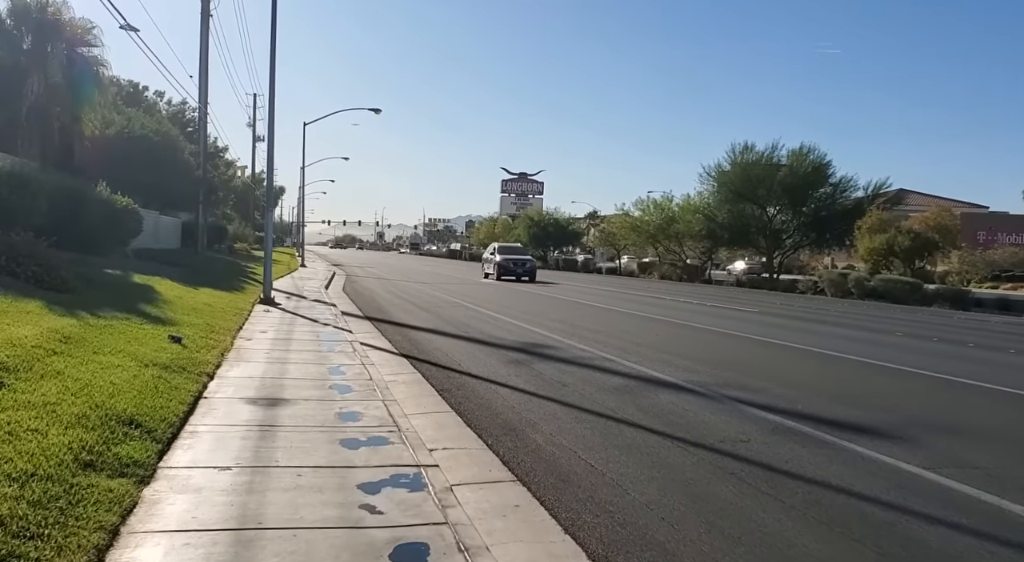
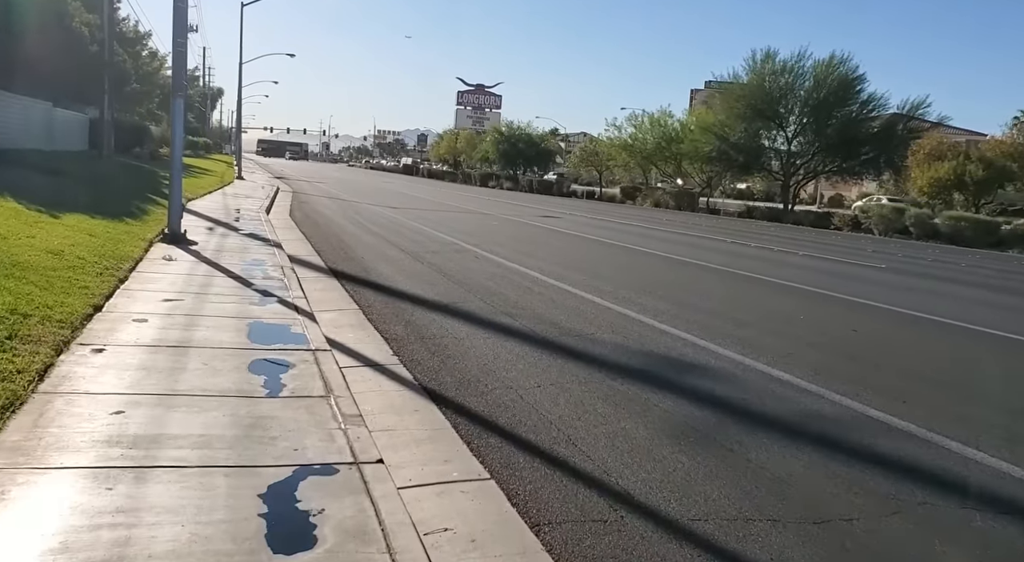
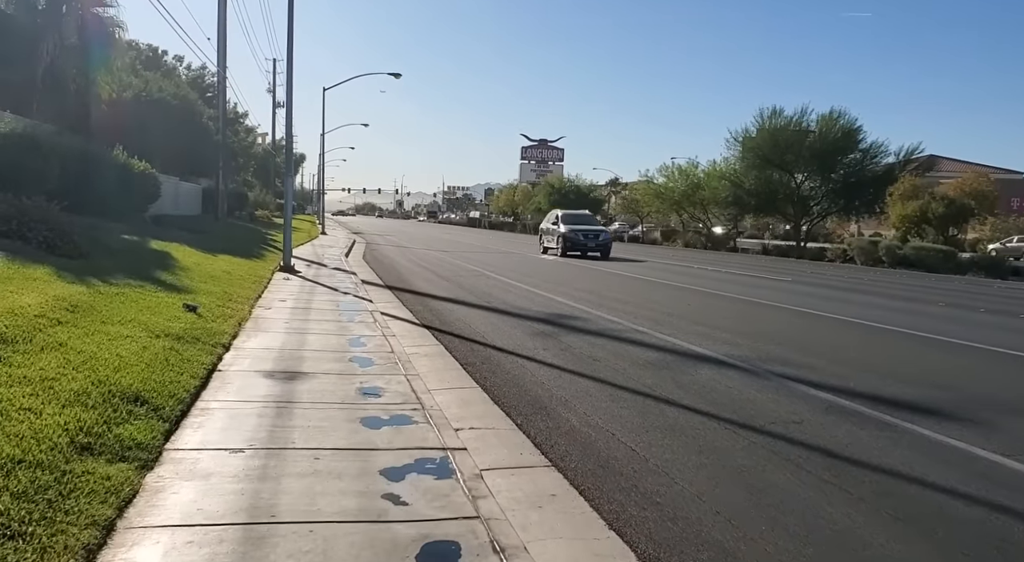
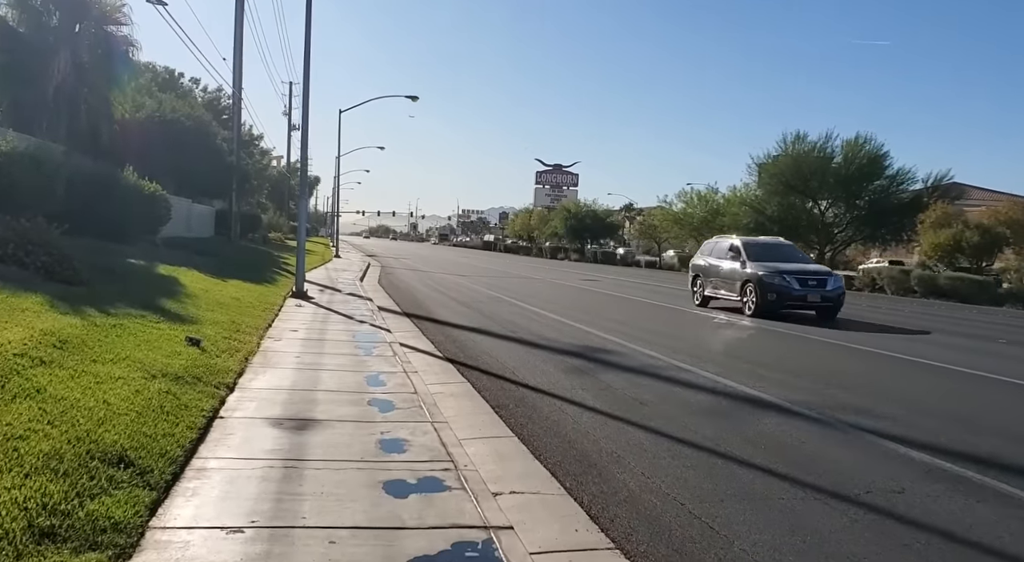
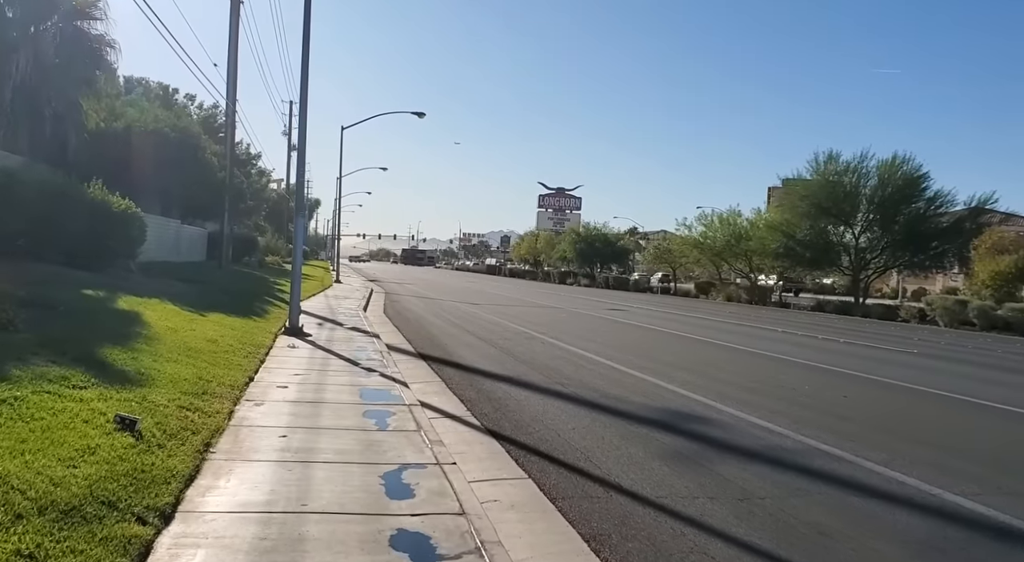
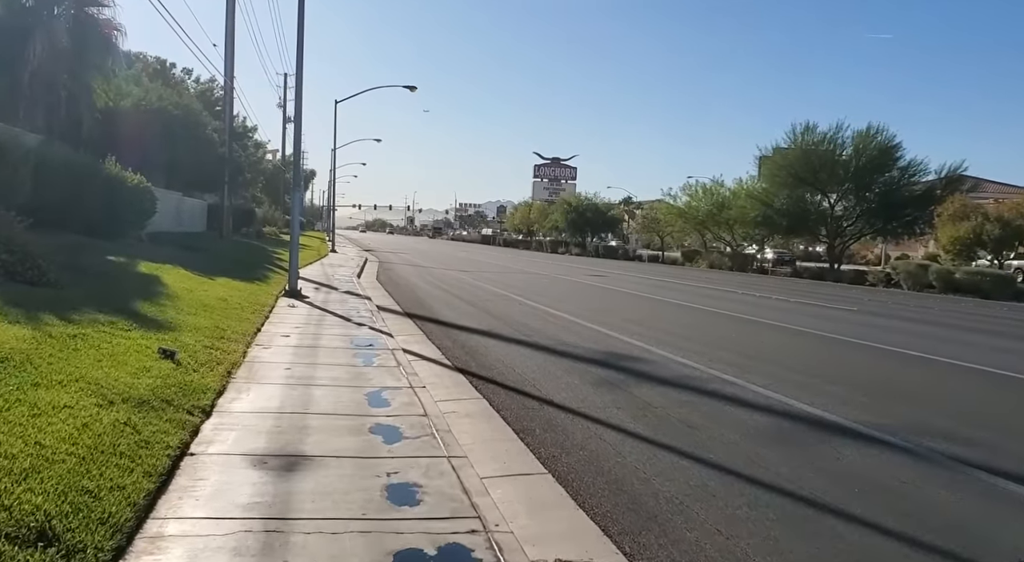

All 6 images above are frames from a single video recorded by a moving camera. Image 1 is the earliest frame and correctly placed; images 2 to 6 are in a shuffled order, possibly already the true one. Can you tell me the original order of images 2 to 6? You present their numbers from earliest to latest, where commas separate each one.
3, 4, 6, 5, 2
